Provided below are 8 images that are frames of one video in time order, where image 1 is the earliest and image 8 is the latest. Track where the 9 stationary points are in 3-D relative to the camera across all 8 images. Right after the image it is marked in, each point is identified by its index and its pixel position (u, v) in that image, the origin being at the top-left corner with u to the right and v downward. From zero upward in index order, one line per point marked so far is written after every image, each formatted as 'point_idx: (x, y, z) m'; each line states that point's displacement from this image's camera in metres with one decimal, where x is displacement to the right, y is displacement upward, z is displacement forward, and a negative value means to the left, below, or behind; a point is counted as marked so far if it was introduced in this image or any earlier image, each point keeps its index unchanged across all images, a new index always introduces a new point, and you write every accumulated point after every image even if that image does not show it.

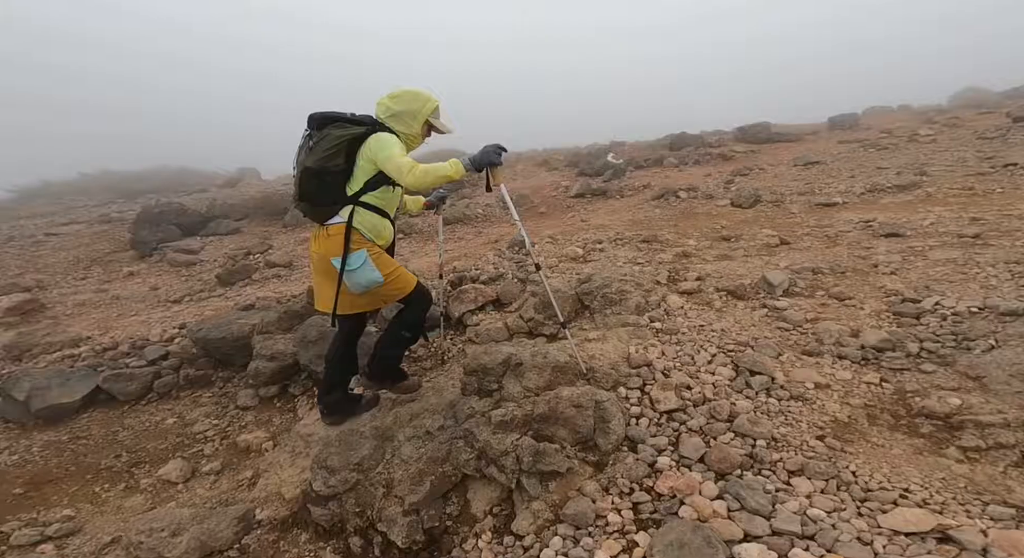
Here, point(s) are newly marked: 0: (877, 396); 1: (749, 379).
0: (+2.6, -0.8, +4.0) m
1: (+1.9, -0.7, +4.2) m
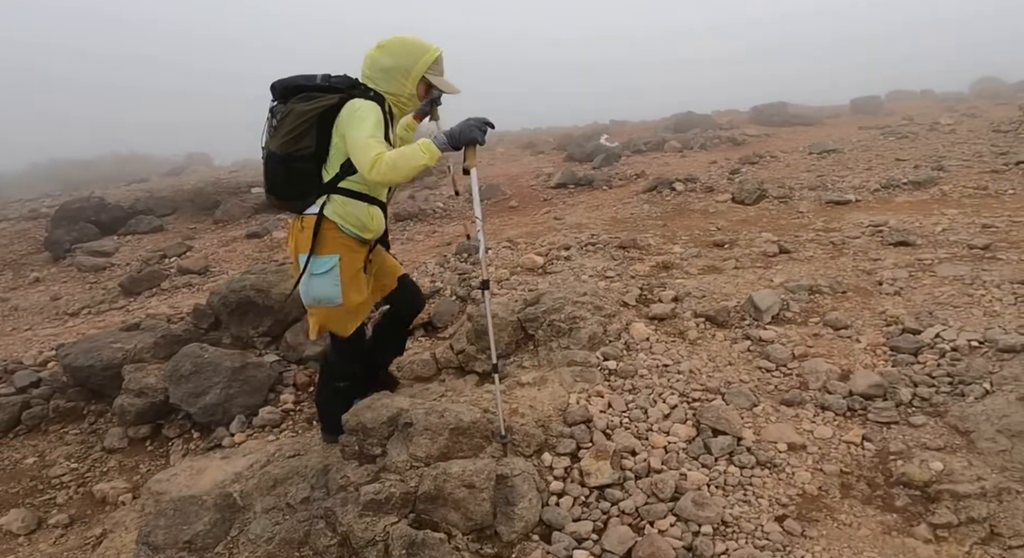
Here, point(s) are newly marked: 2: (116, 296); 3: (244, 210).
0: (+2.0, -1.0, +3.2) m
1: (+1.2, -1.0, +3.4) m
2: (-5.0, -0.1, +6.7) m
3: (-4.5, +1.0, +9.1) m
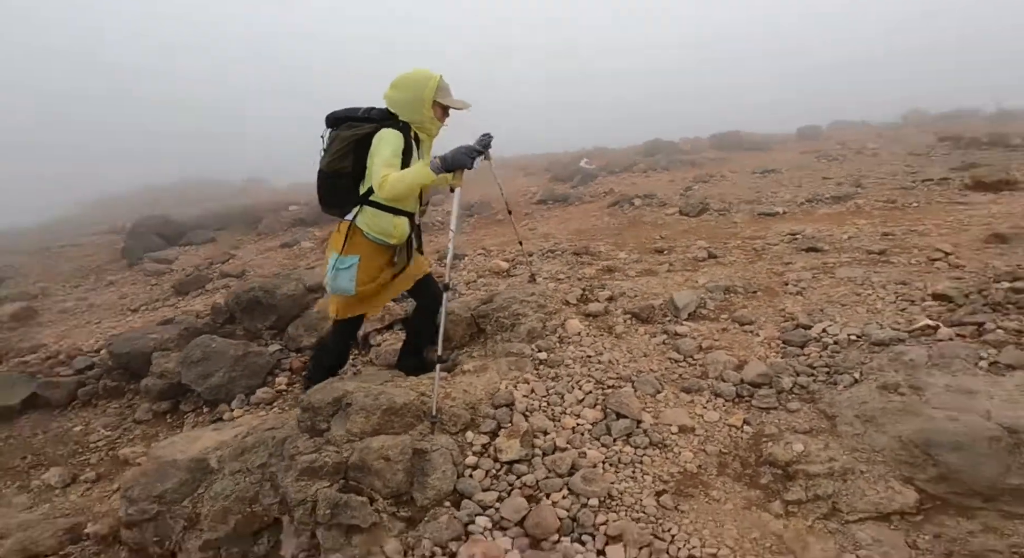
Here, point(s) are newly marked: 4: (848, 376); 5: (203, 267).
0: (+1.4, -1.0, +3.5) m
1: (+0.7, -1.0, +3.8) m
2: (-5.1, -0.2, +7.8) m
3: (-4.3, +0.9, +10.2) m
4: (+2.2, -0.6, +3.6) m
5: (-4.7, +0.2, +8.4) m
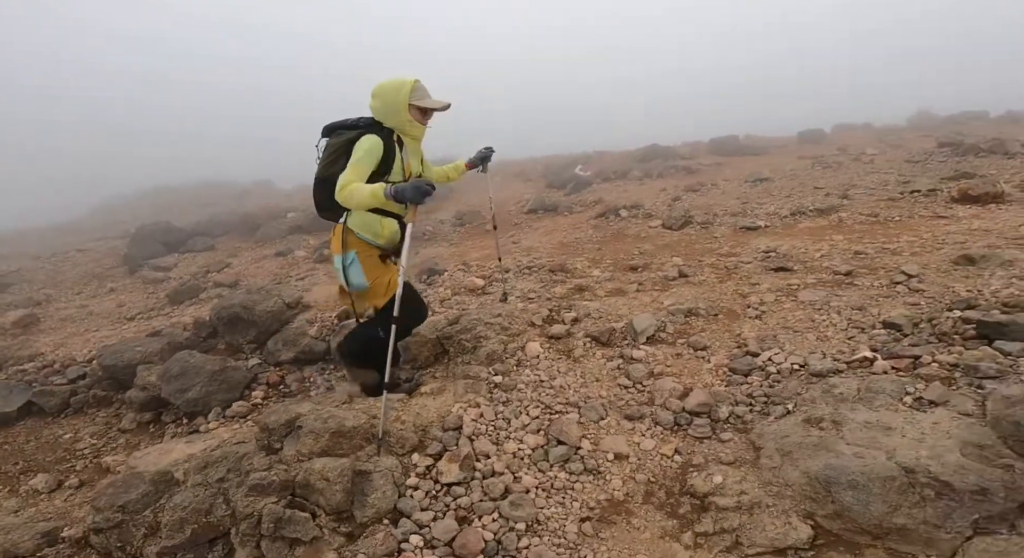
0: (+1.0, -1.2, +3.6) m
1: (+0.3, -1.2, +3.9) m
2: (-5.3, -0.3, +8.1) m
3: (-4.5, +0.8, +10.5) m
4: (+1.8, -0.9, +3.7) m
5: (-5.0, +0.1, +8.8) m
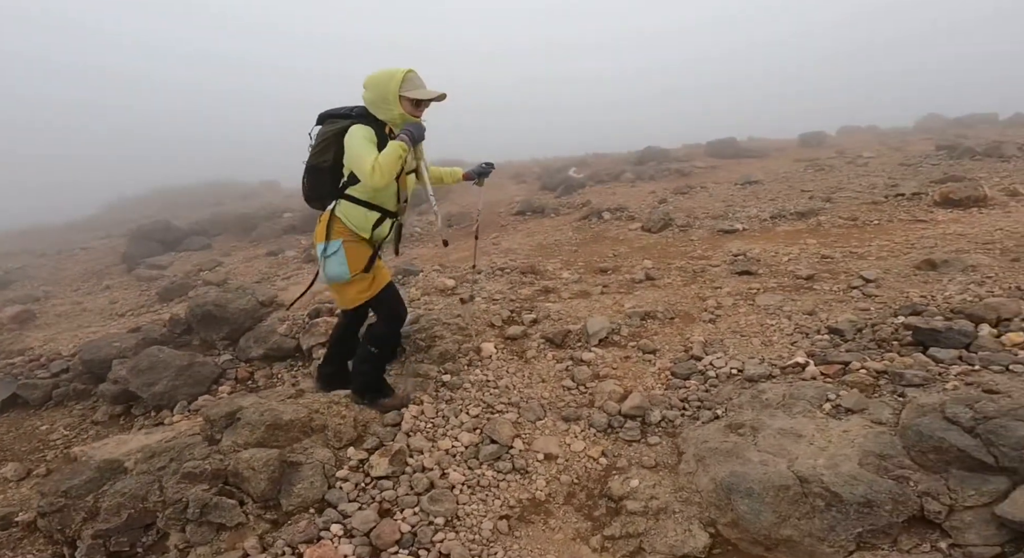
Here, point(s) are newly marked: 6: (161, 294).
0: (+0.5, -1.2, +3.6) m
1: (-0.2, -1.2, +3.9) m
2: (-5.6, -0.3, +8.4) m
3: (-4.7, +0.8, +10.7) m
4: (+1.3, -0.9, +3.7) m
5: (-5.2, +0.1, +9.0) m
6: (-5.1, -0.2, +8.1) m
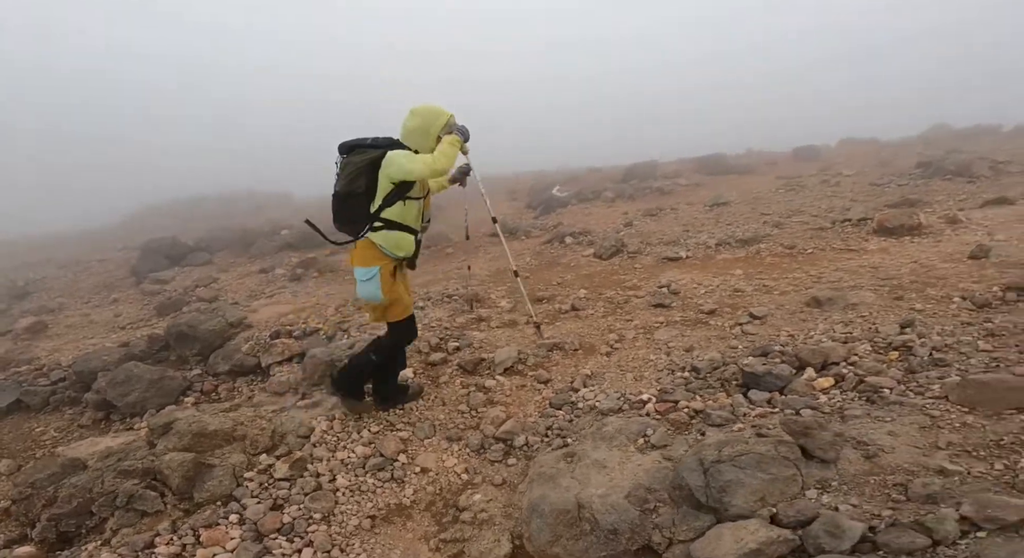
0: (-0.5, -1.6, +4.1) m
1: (-1.1, -1.5, +4.4) m
2: (-6.2, -0.5, +9.3) m
3: (-5.1, +0.6, +11.5) m
4: (+0.4, -1.2, +4.1) m
5: (-5.8, -0.2, +9.9) m
6: (-5.7, -0.5, +8.9) m
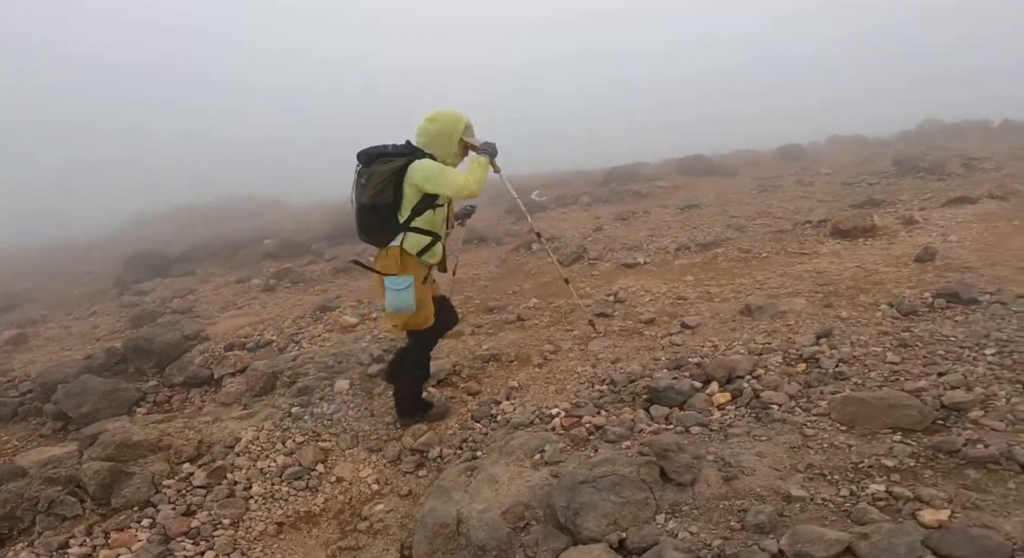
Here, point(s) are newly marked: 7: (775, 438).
0: (-1.1, -1.7, +4.1) m
1: (-1.8, -1.6, +4.5) m
2: (-6.7, -0.7, +9.5) m
3: (-5.6, +0.4, +11.7) m
4: (-0.3, -1.3, +4.1) m
5: (-6.3, -0.4, +10.0) m
6: (-6.3, -0.7, +9.1) m
7: (+1.4, -0.9, +3.0) m
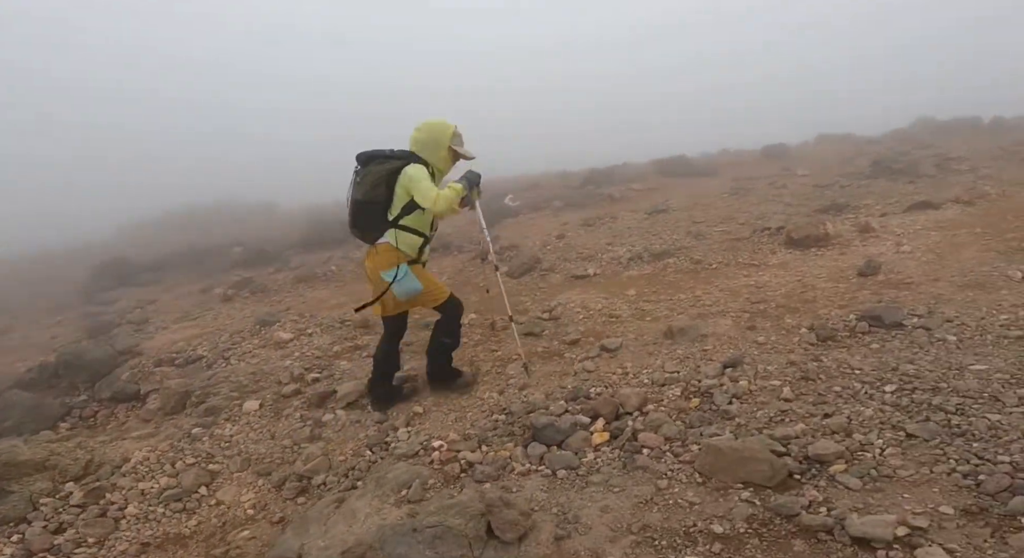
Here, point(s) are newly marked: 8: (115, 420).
0: (-1.9, -1.9, +3.9) m
1: (-2.6, -1.8, +4.3) m
2: (-7.4, -0.9, +9.5) m
3: (-6.2, +0.2, +11.6) m
4: (-1.1, -1.5, +3.9) m
5: (-7.0, -0.6, +10.0) m
6: (-7.0, -0.9, +9.1) m
7: (+0.6, -1.1, +2.8) m
8: (-4.2, -1.5, +5.8) m
